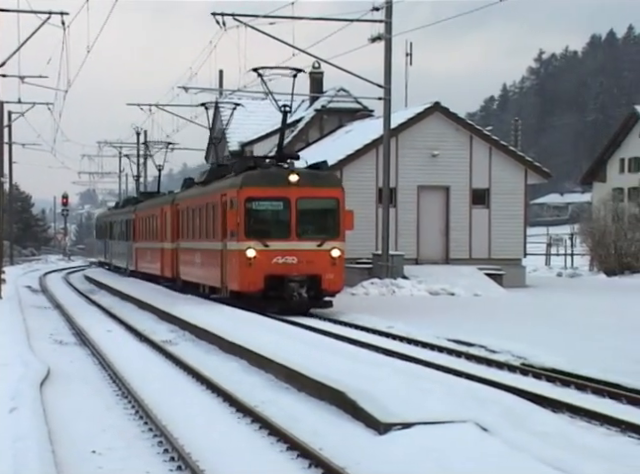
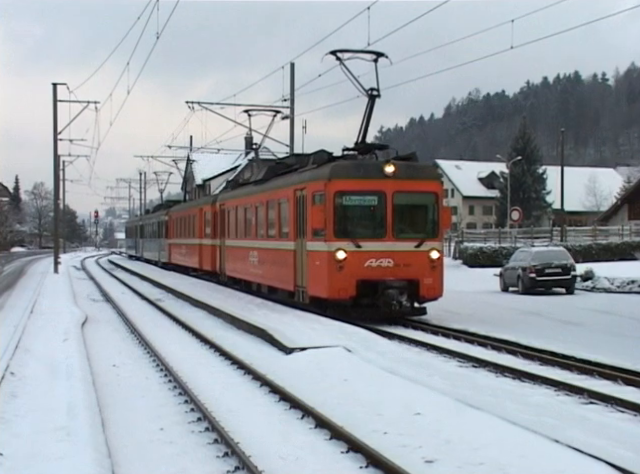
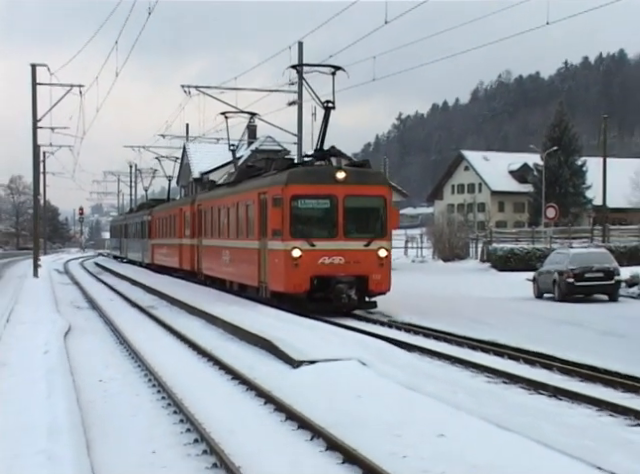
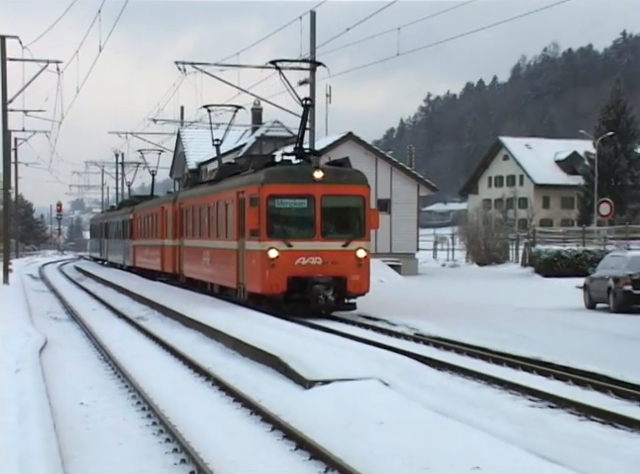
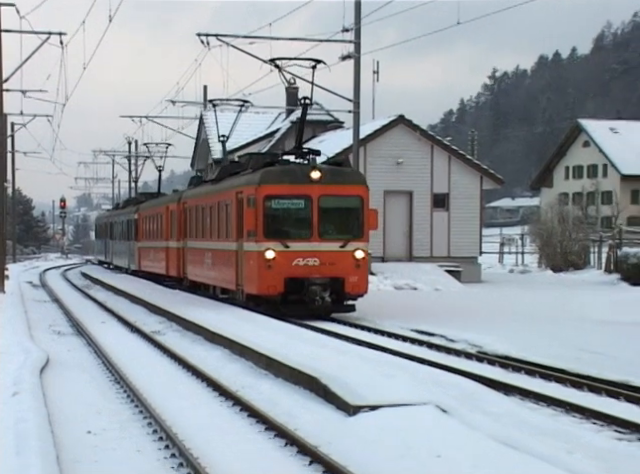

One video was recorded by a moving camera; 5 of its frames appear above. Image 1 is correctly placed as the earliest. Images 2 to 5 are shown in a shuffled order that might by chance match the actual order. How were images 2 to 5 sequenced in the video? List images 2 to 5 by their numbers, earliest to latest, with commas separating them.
5, 4, 3, 2
